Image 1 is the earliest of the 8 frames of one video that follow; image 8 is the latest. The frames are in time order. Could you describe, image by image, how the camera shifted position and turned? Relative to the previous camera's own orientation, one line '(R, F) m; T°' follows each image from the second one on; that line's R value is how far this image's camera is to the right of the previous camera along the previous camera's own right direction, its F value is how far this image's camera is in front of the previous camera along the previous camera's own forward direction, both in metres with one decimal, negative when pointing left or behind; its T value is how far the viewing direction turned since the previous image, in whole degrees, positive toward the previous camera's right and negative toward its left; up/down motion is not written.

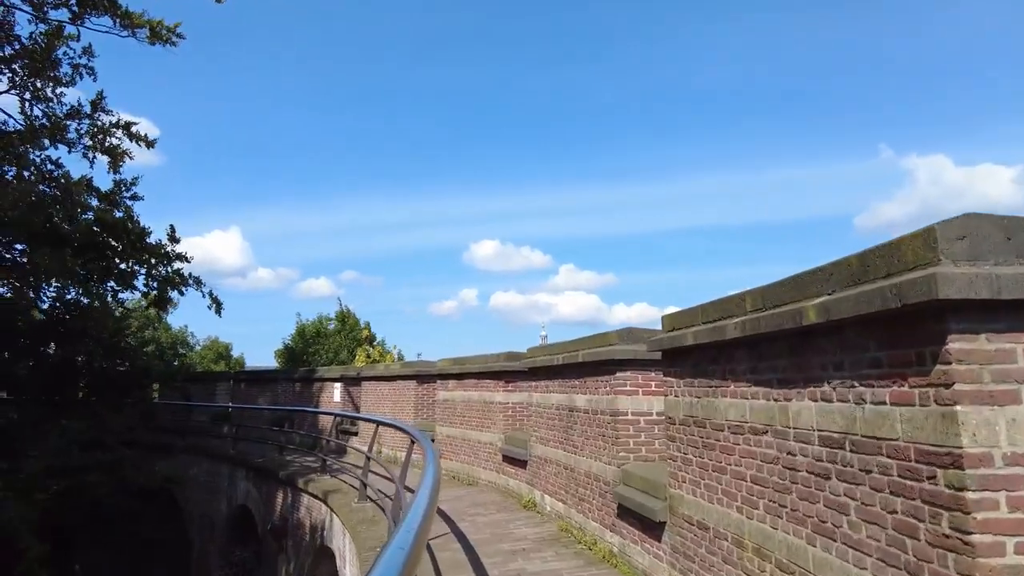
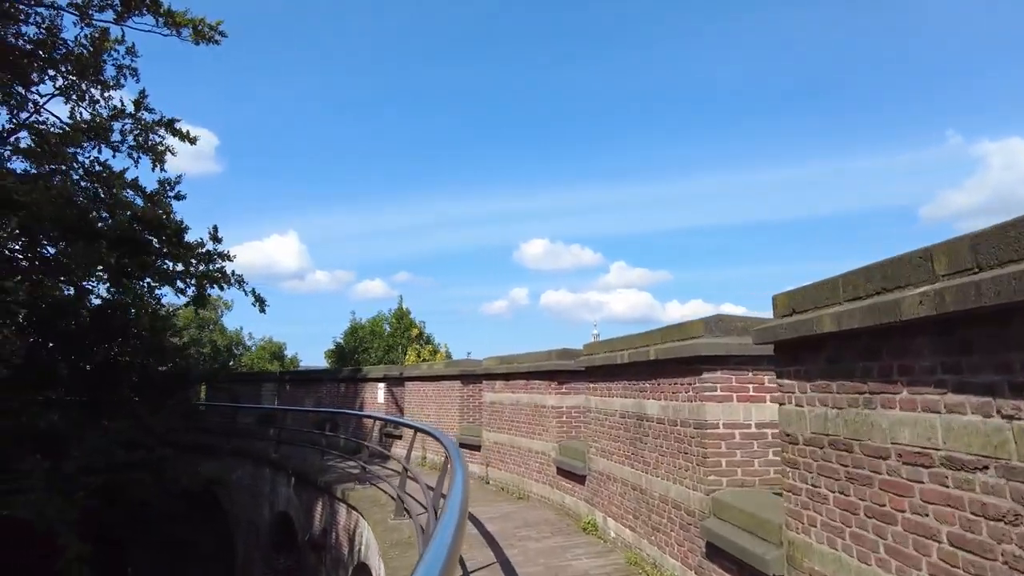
(0.0, +1.2) m; -5°
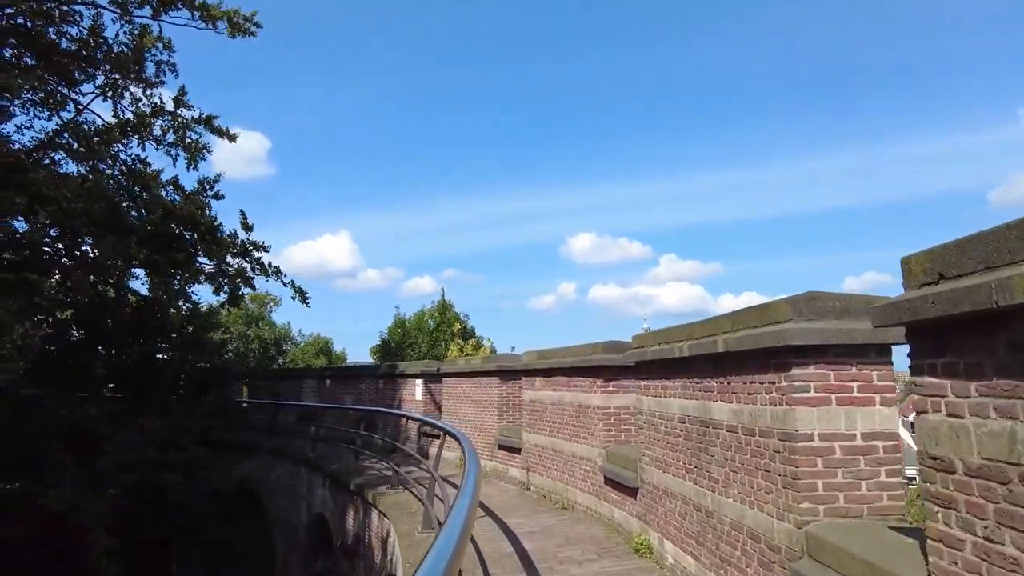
(+0.1, +1.0) m; -4°
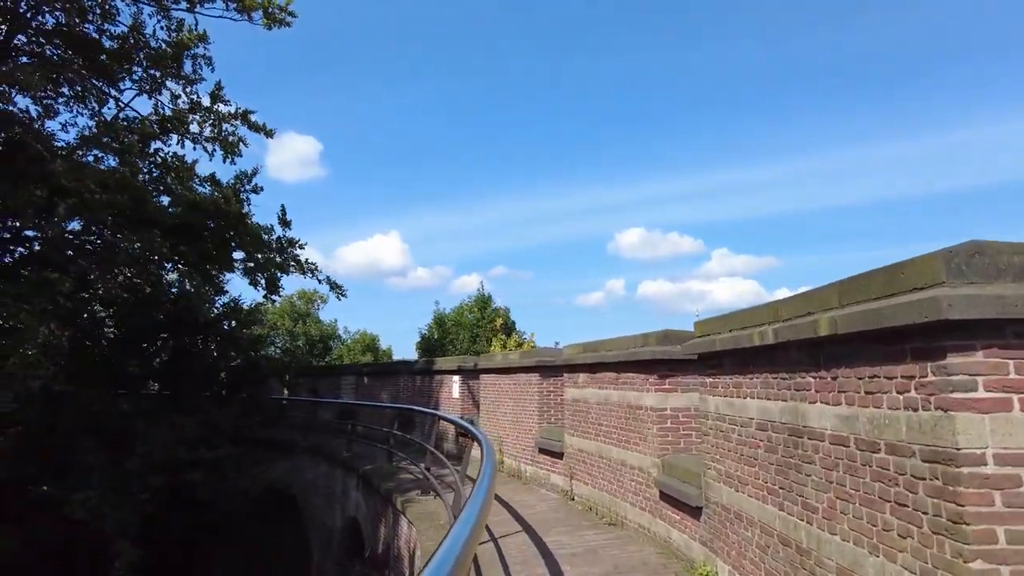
(+0.1, +1.0) m; -4°
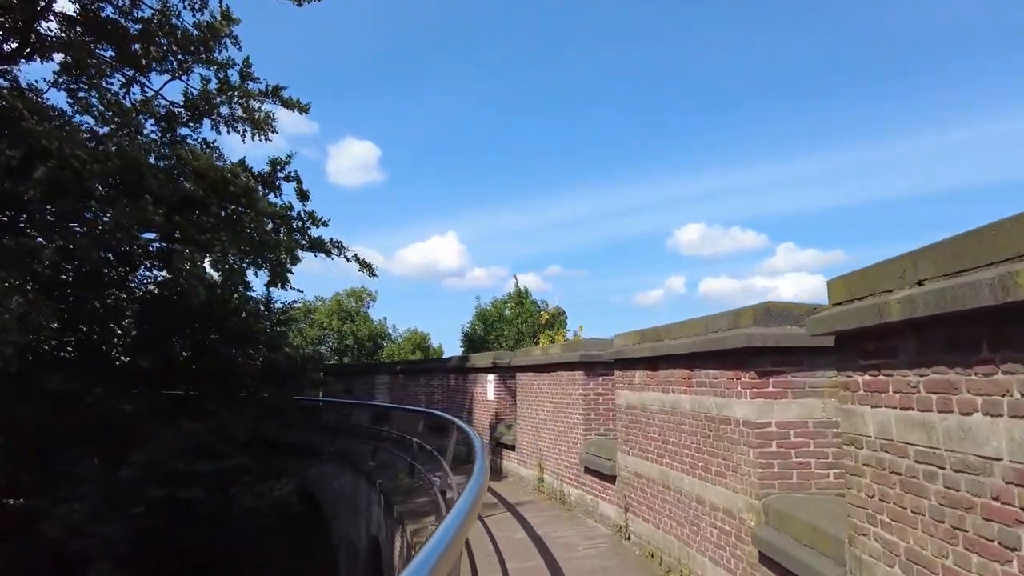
(+0.3, +2.0) m; -5°
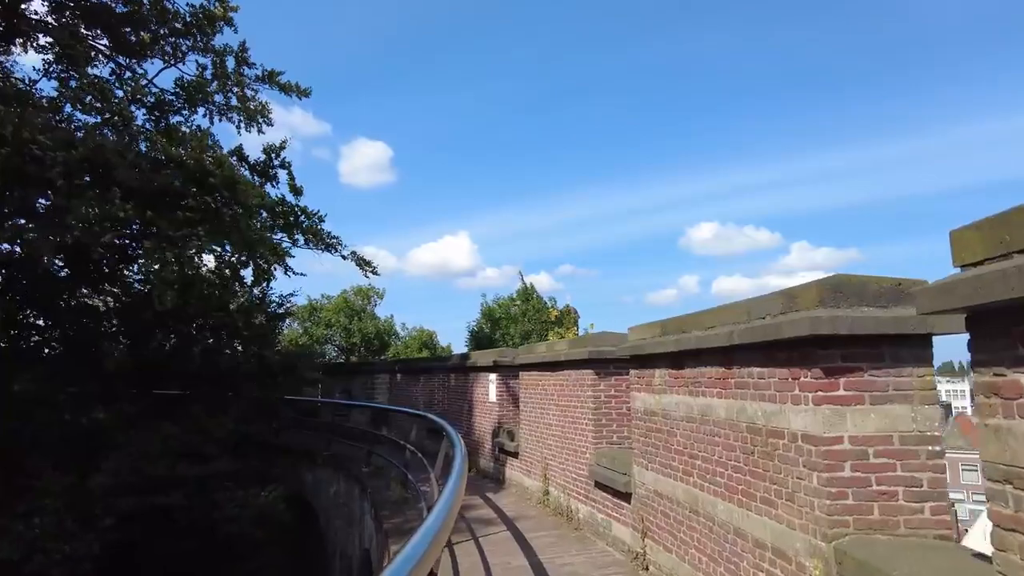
(+0.1, +1.0) m; -1°
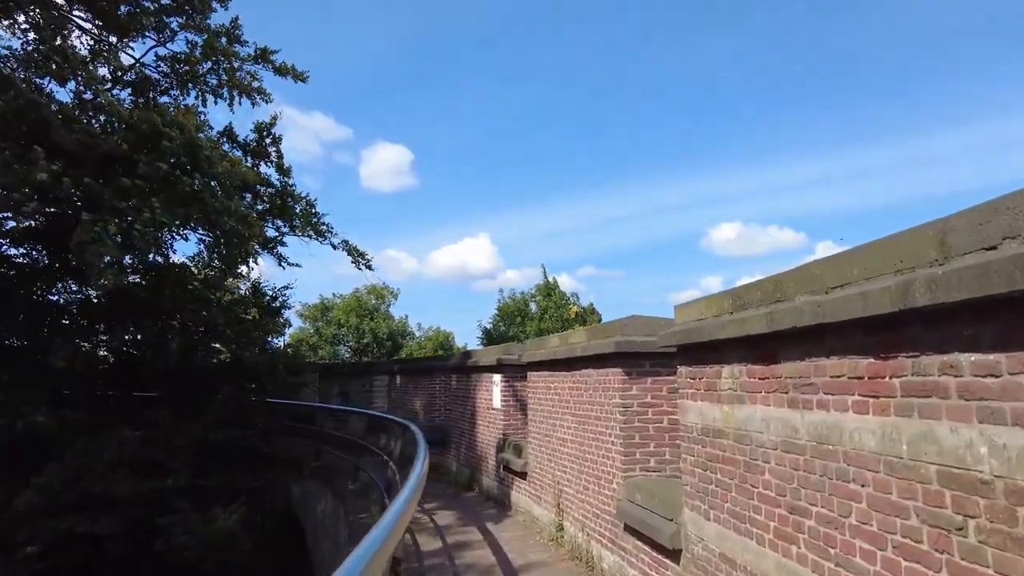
(+0.2, +1.8) m; -2°
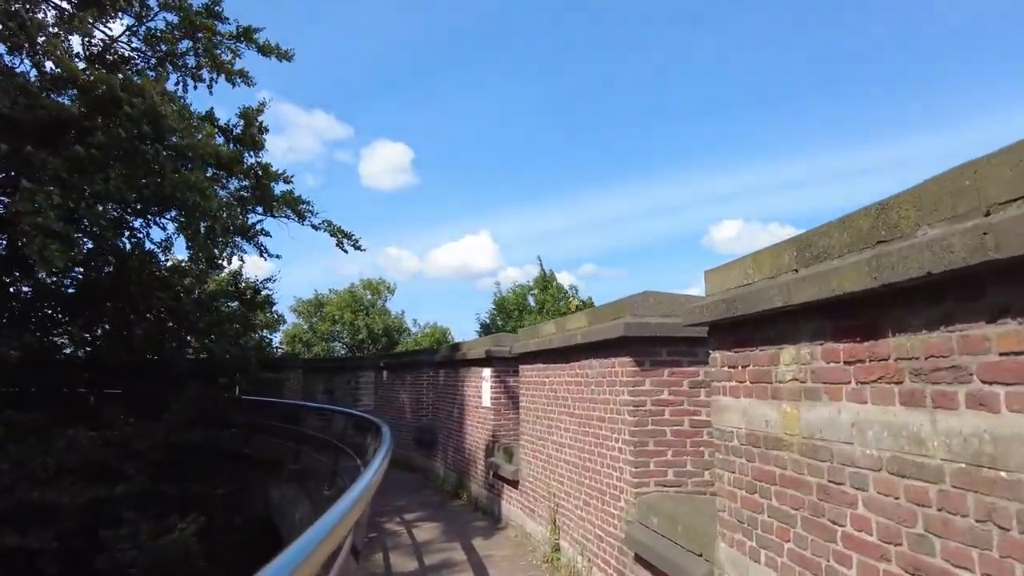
(+0.1, +1.0) m; 0°
